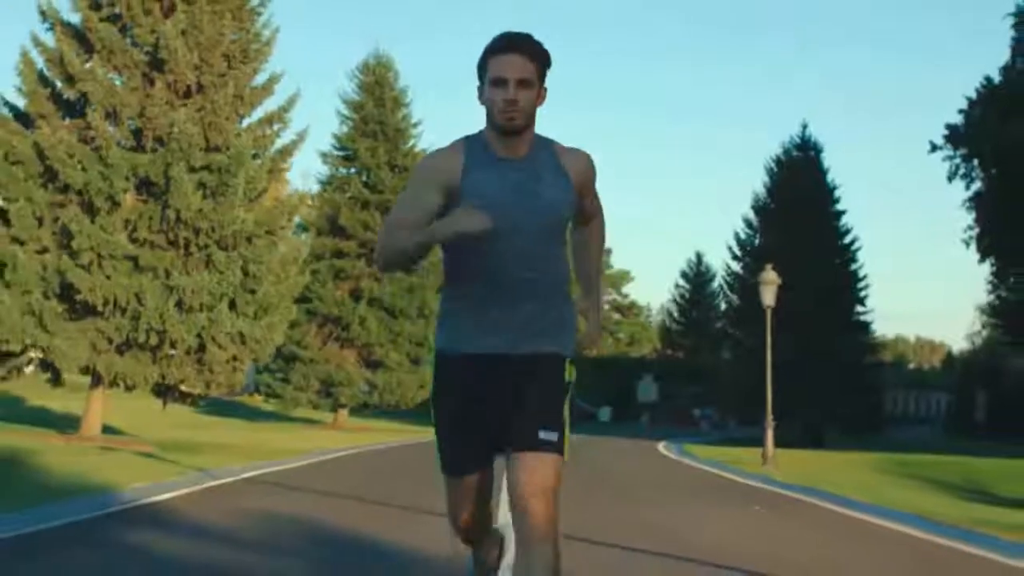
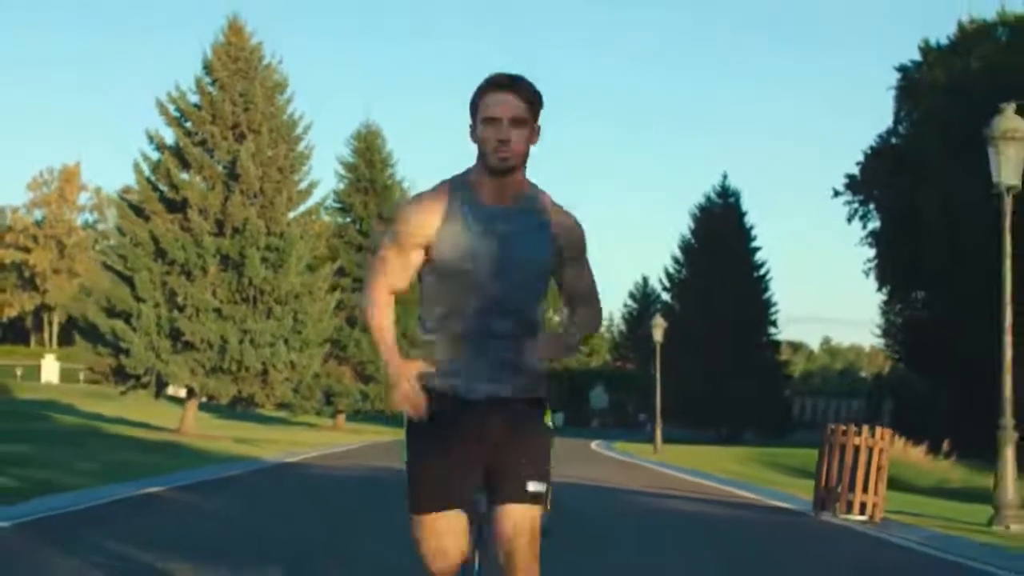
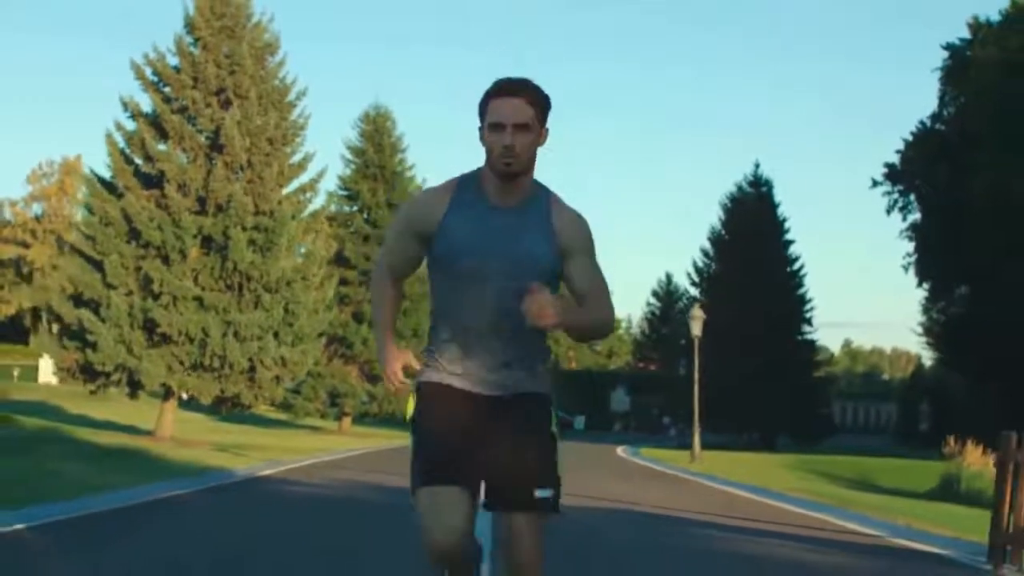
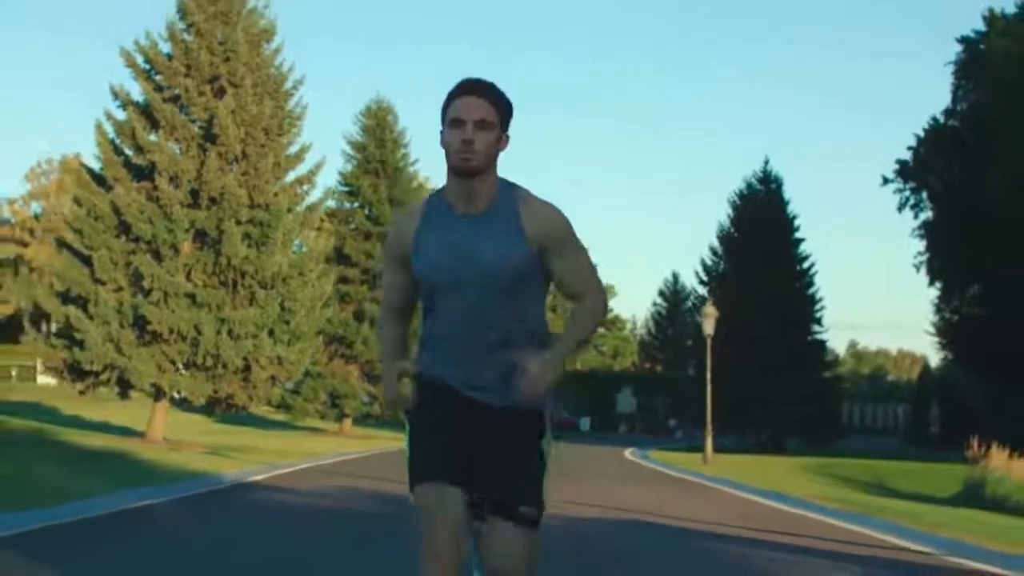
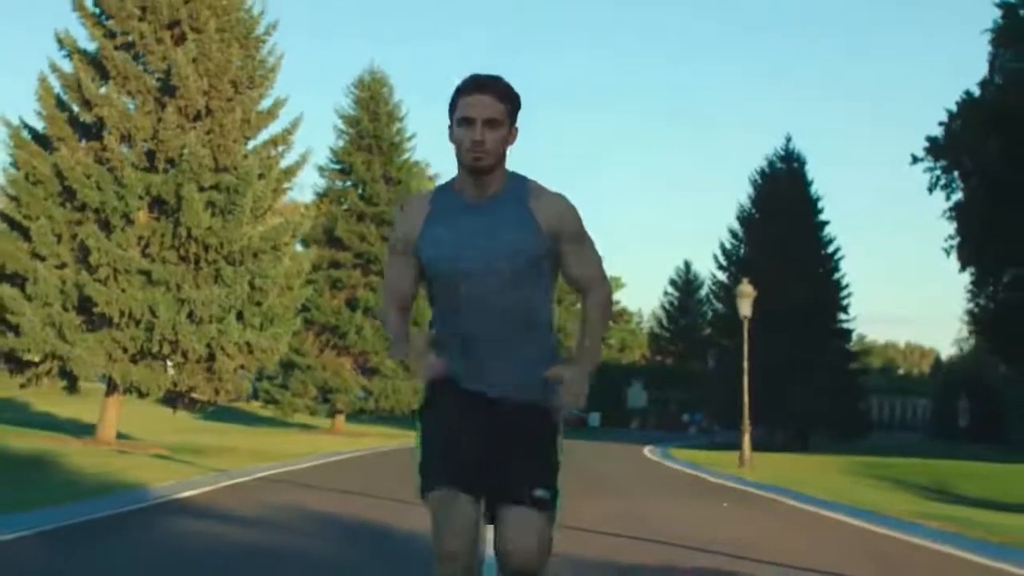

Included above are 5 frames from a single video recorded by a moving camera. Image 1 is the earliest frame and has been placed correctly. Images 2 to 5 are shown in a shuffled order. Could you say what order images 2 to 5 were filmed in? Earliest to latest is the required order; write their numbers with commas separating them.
5, 4, 3, 2
